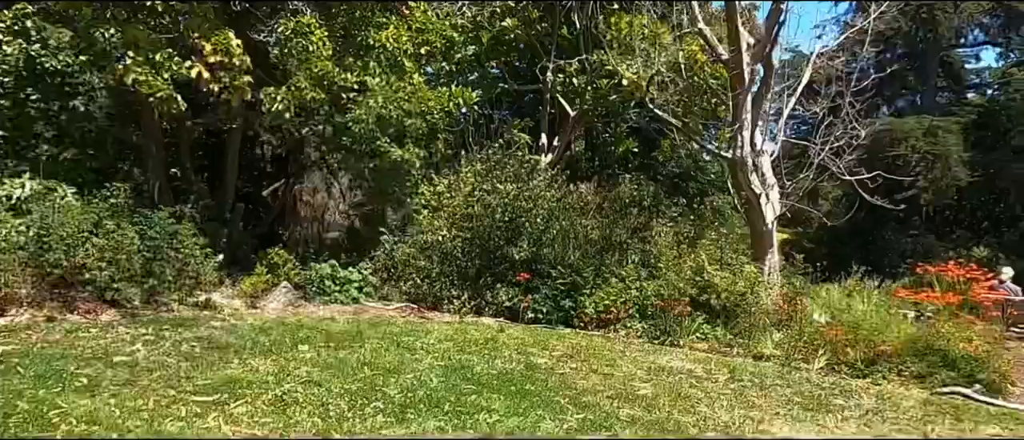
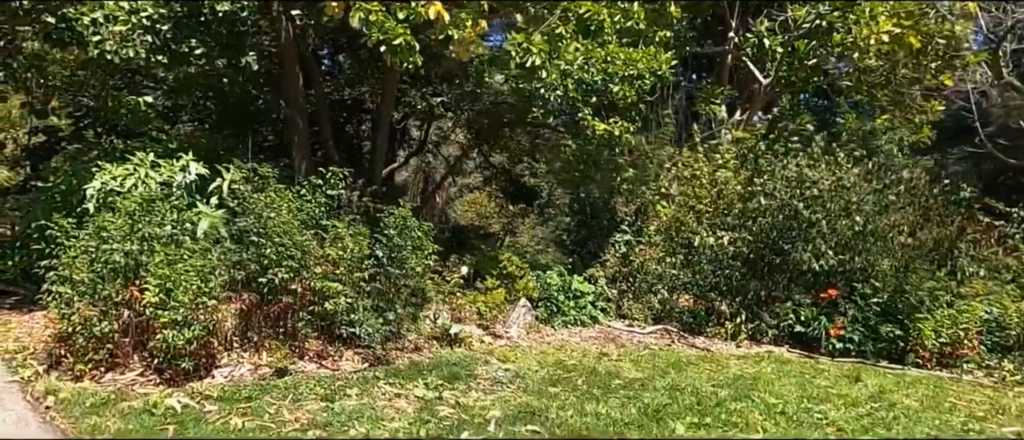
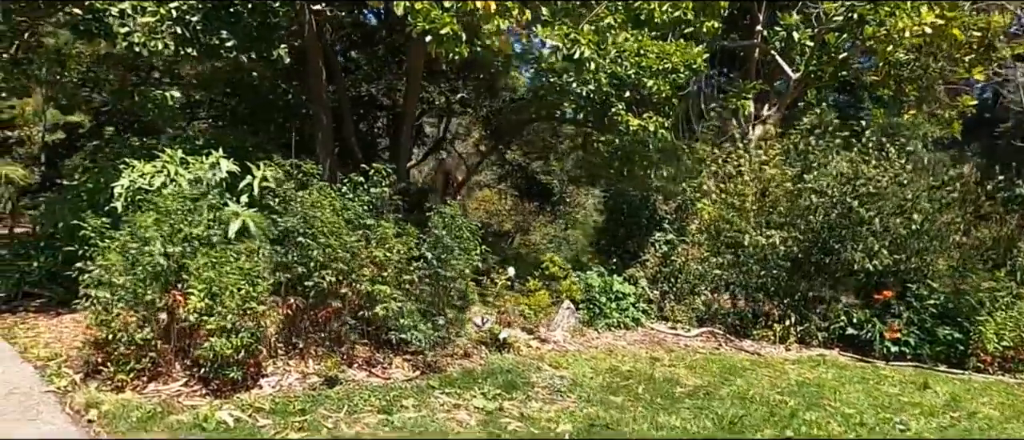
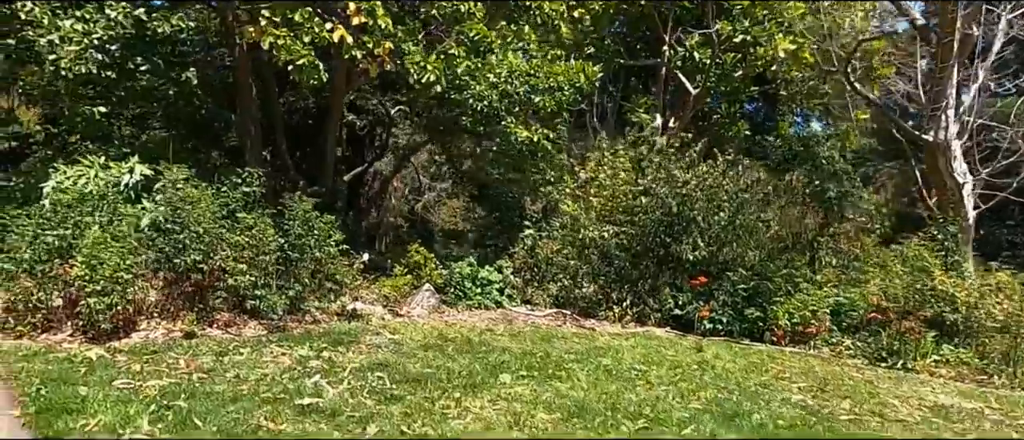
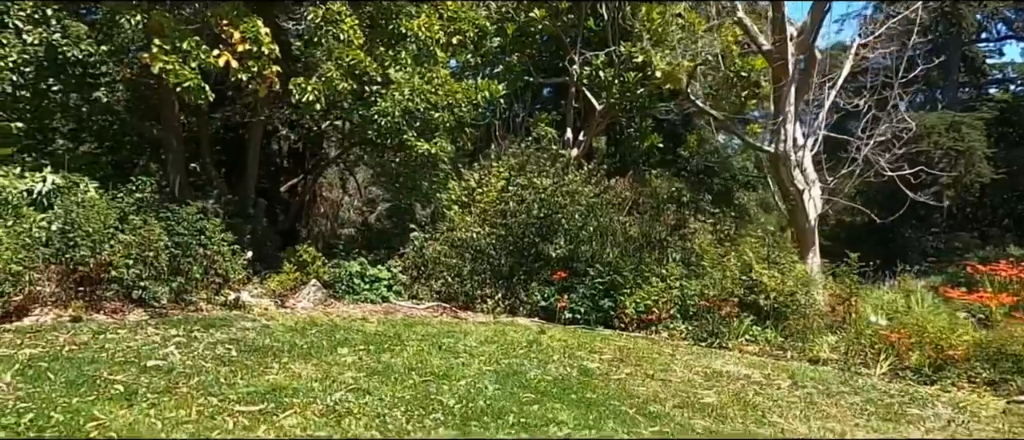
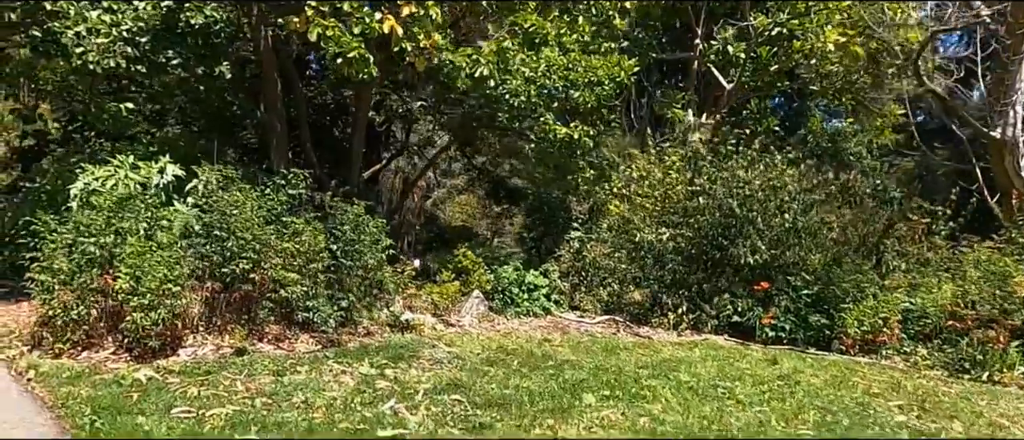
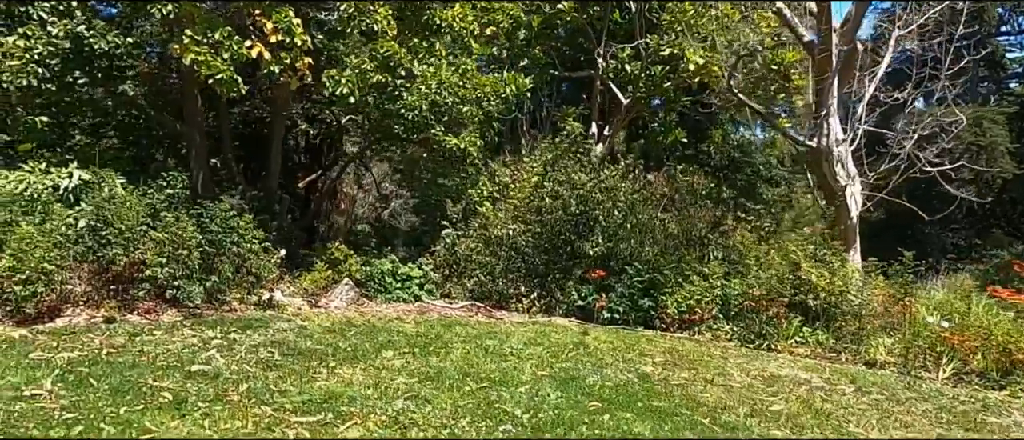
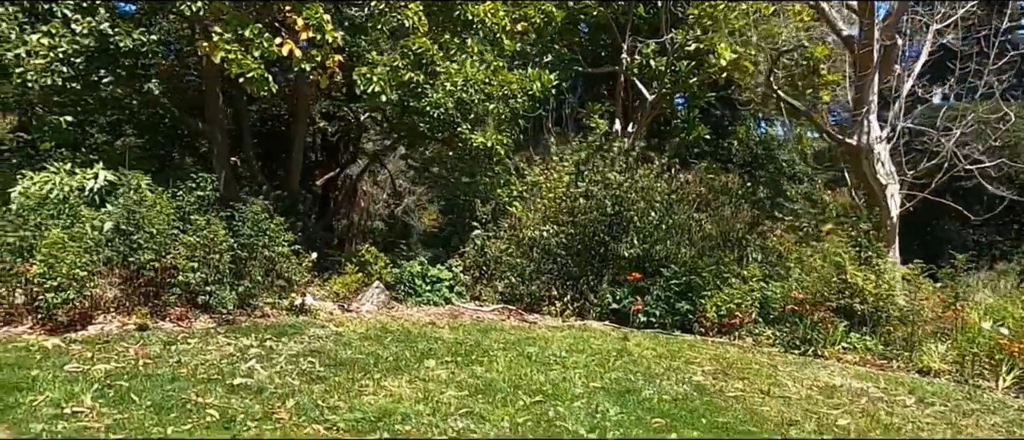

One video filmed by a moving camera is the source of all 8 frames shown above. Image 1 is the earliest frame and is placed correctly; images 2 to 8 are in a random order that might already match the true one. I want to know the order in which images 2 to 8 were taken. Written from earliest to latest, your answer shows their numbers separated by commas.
5, 7, 8, 4, 6, 2, 3
